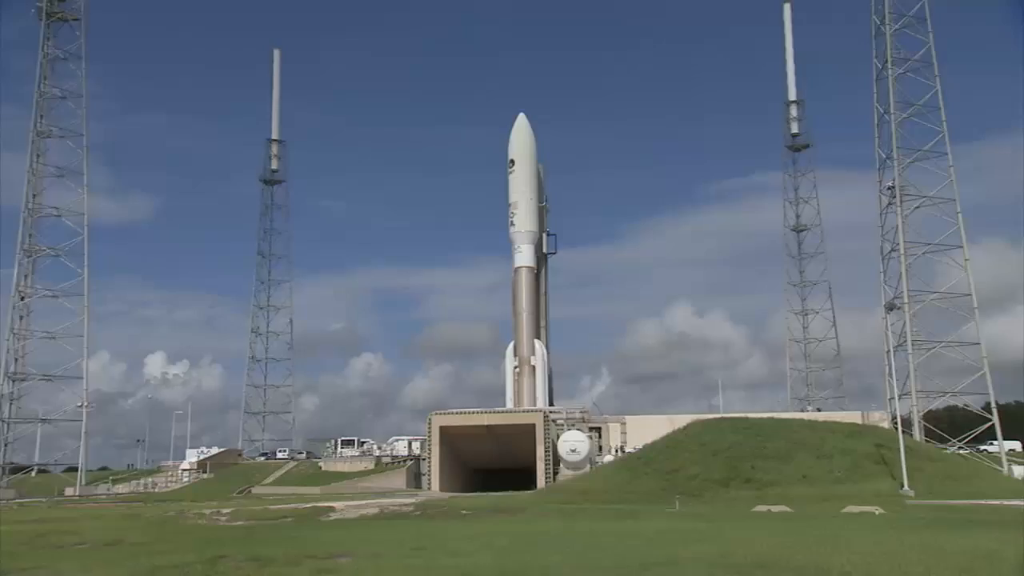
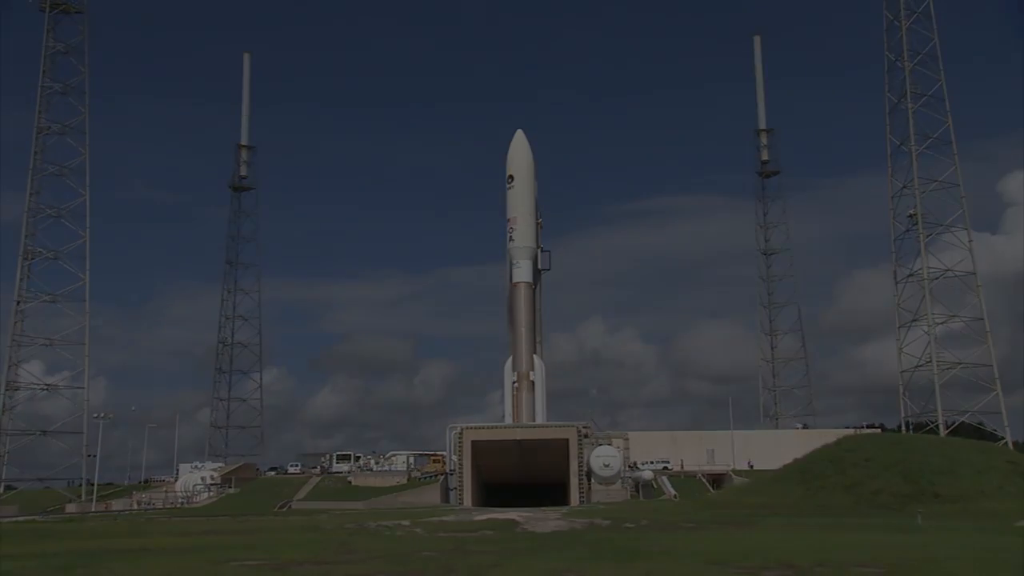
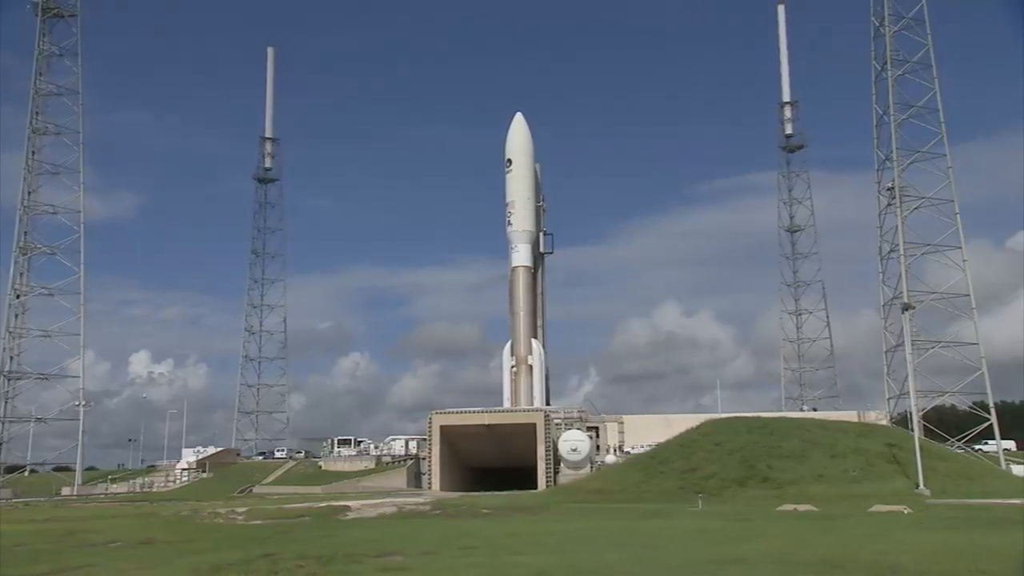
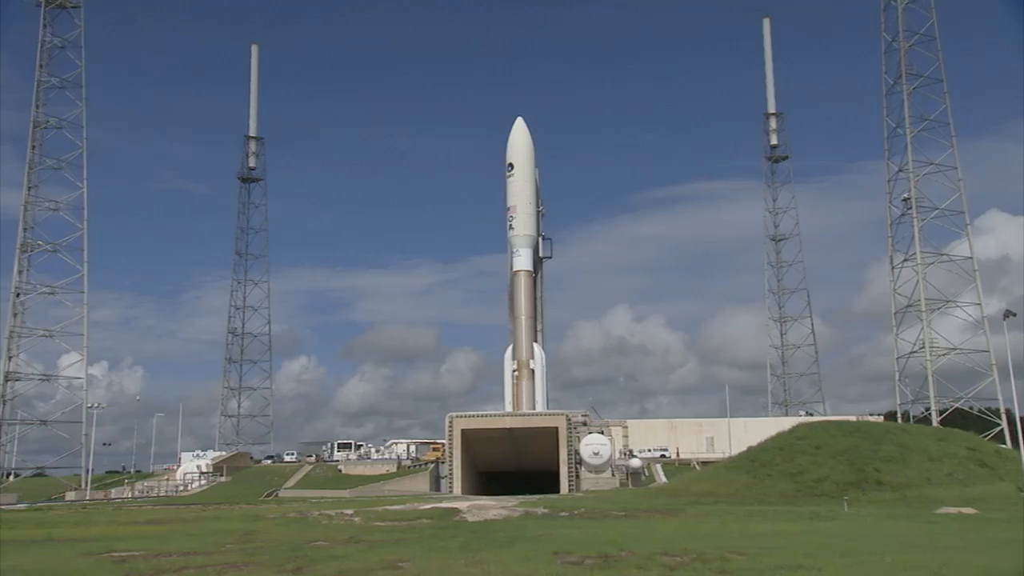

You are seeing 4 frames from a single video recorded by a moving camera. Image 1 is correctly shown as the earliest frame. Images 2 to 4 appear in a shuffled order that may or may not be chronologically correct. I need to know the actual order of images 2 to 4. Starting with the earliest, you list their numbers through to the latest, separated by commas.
3, 4, 2
